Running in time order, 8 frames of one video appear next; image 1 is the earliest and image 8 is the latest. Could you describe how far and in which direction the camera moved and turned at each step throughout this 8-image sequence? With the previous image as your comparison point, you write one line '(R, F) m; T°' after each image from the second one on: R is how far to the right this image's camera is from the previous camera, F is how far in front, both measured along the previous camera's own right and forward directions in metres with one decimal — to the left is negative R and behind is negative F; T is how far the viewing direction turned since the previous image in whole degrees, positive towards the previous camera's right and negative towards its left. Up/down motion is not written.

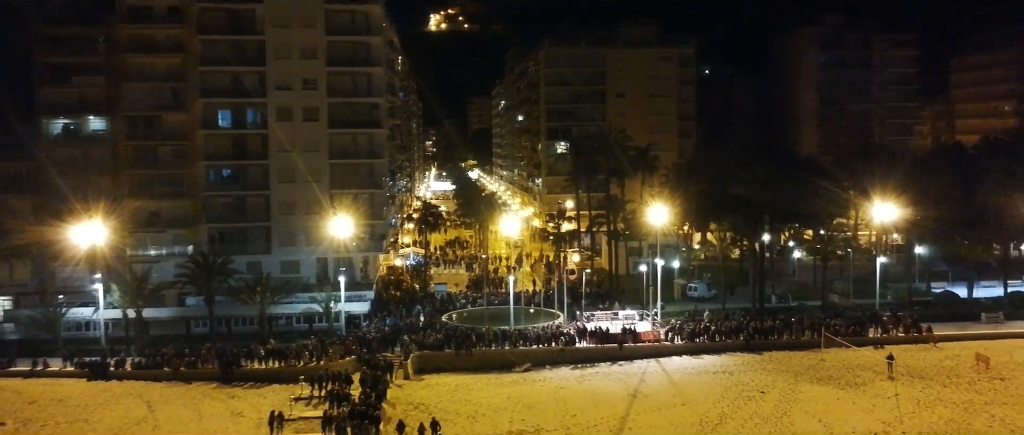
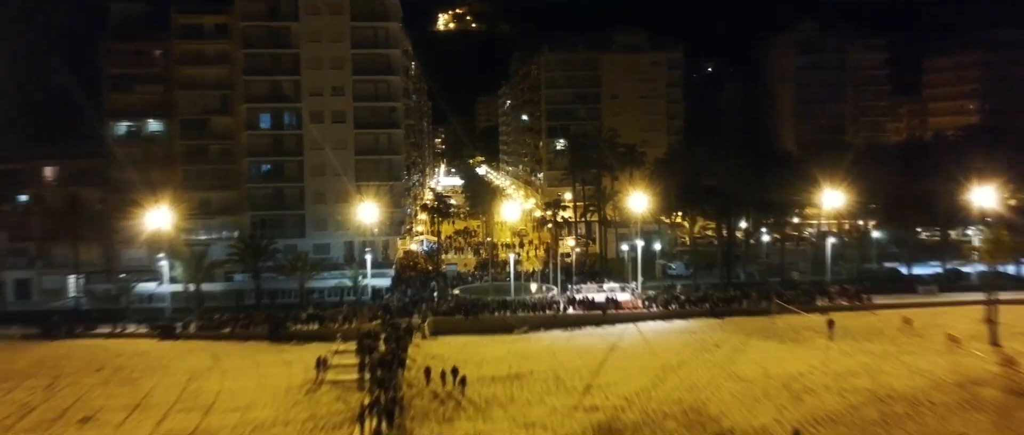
(+0.4, -5.8) m; -1°
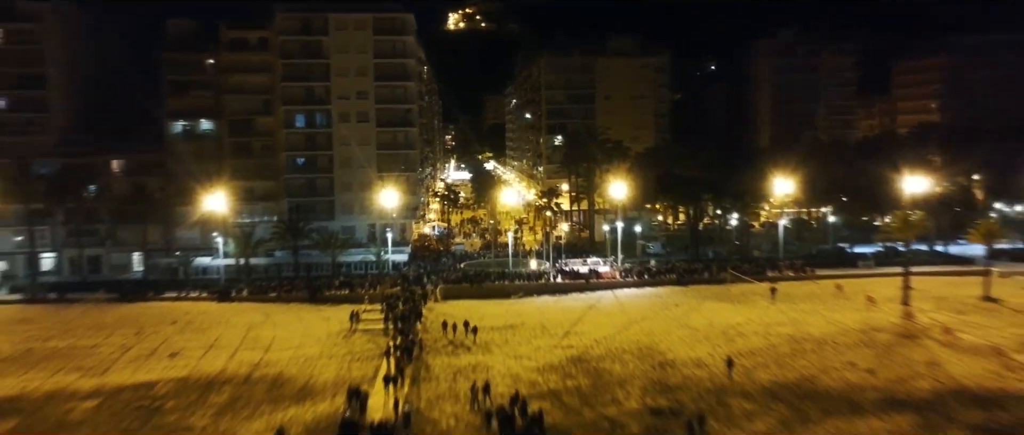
(+0.7, -7.2) m; -1°
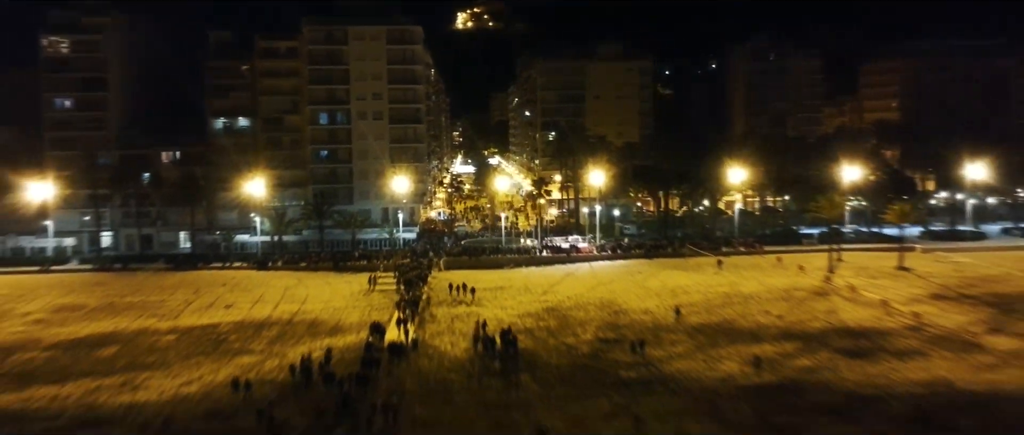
(+1.1, -8.0) m; -1°
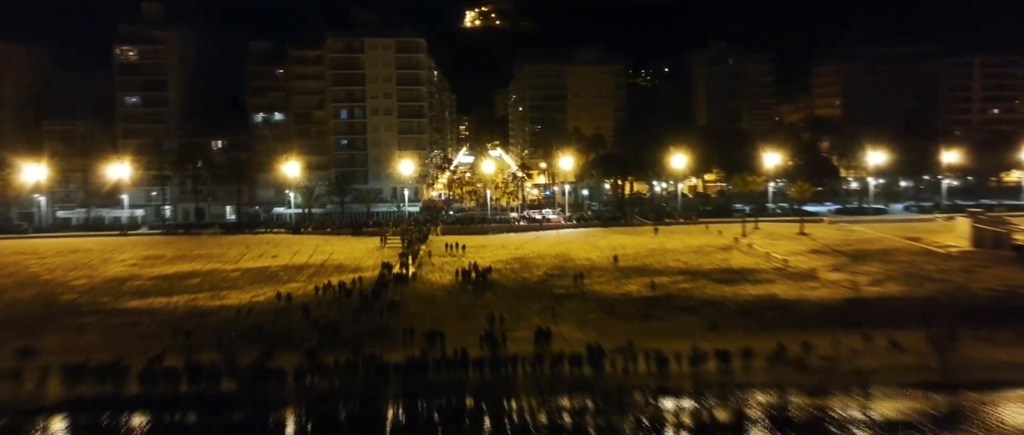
(+2.1, -12.8) m; -1°
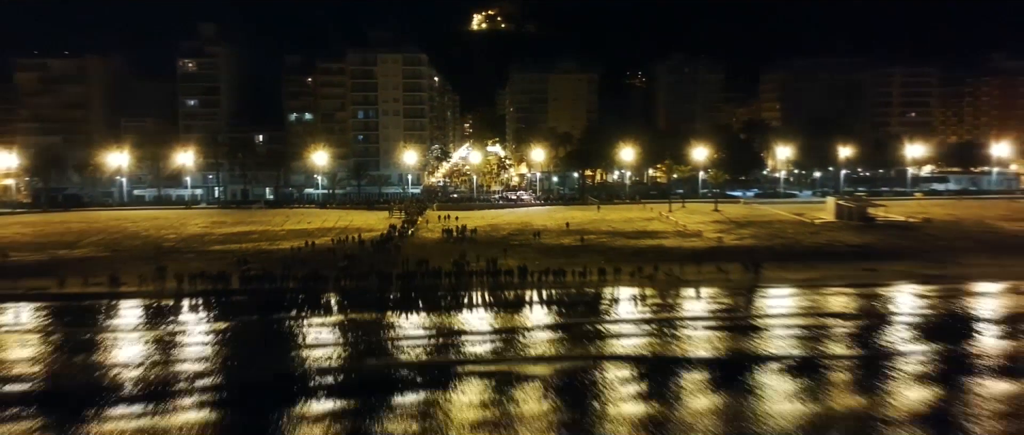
(+2.9, -17.4) m; -1°
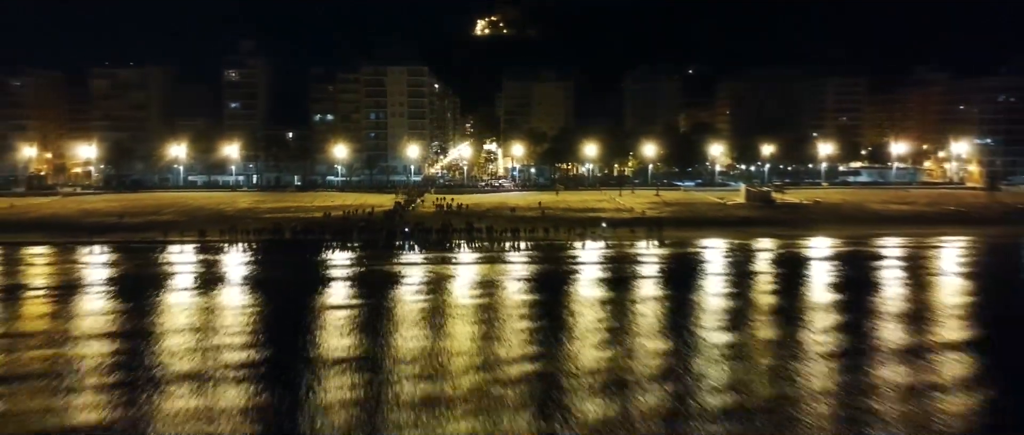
(+2.8, -19.2) m; 0°
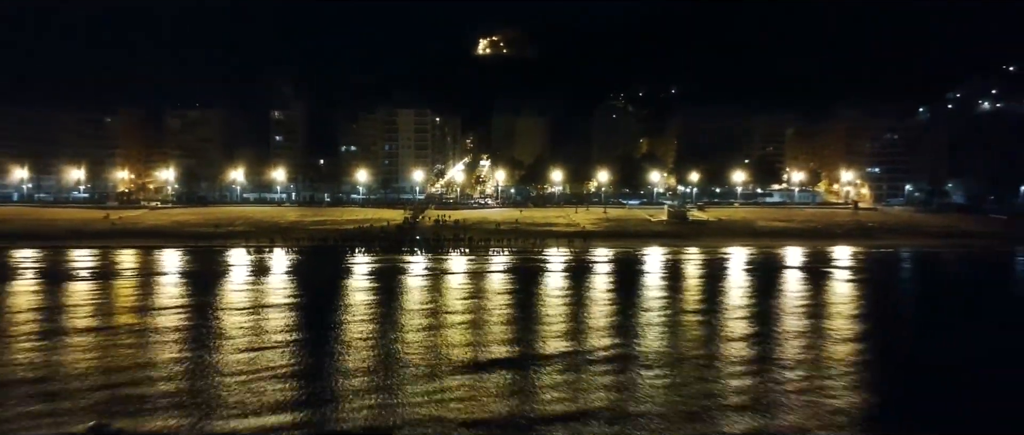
(+3.6, -29.3) m; 0°
